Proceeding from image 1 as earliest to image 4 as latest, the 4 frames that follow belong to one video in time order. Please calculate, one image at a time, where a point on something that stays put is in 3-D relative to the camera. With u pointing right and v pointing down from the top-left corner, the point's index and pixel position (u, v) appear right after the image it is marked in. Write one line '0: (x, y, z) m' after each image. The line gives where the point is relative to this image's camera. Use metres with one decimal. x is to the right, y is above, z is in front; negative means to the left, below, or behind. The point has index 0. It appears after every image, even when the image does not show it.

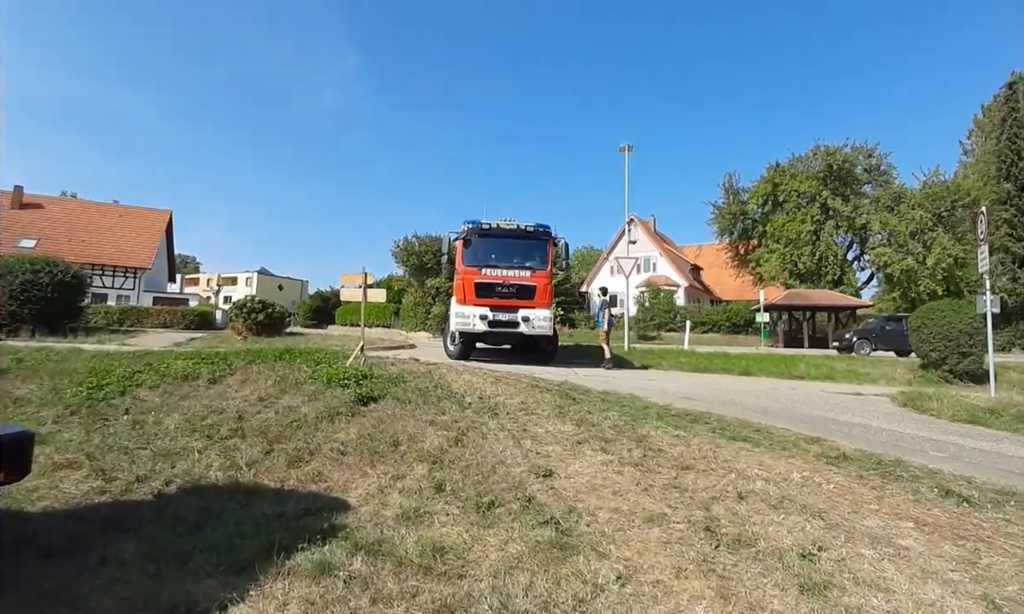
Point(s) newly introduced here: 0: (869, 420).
0: (+5.1, -1.6, +7.3) m
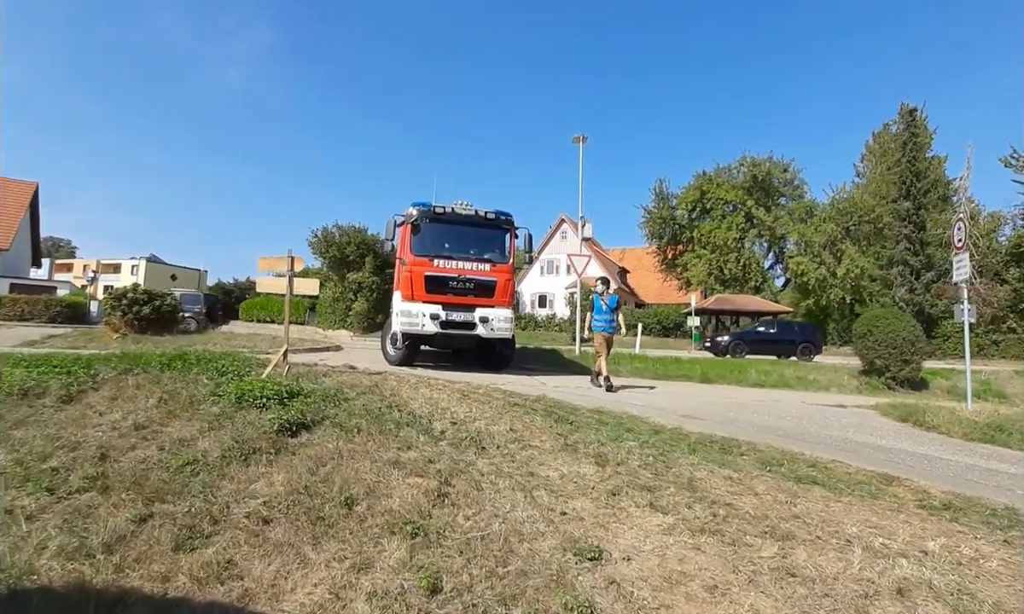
0: (+4.9, -1.7, +6.5) m
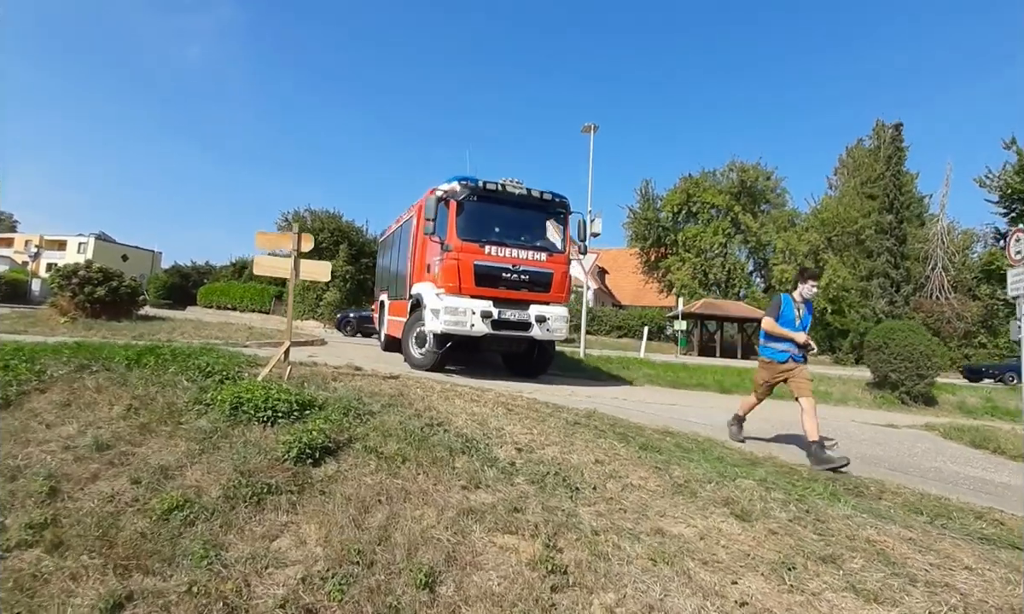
0: (+5.5, -1.9, +5.7) m
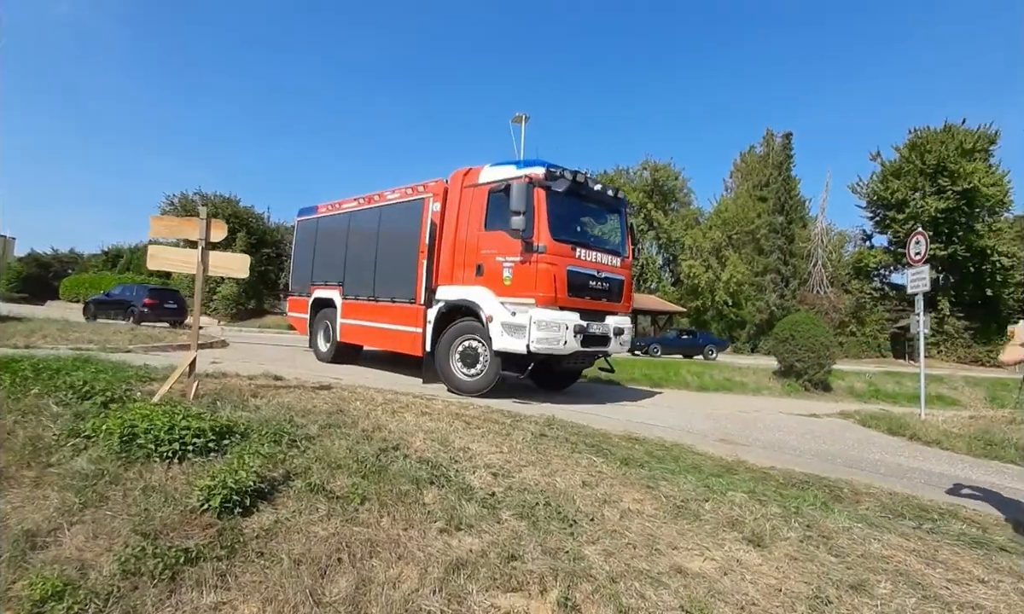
0: (+5.0, -1.9, +6.0) m
